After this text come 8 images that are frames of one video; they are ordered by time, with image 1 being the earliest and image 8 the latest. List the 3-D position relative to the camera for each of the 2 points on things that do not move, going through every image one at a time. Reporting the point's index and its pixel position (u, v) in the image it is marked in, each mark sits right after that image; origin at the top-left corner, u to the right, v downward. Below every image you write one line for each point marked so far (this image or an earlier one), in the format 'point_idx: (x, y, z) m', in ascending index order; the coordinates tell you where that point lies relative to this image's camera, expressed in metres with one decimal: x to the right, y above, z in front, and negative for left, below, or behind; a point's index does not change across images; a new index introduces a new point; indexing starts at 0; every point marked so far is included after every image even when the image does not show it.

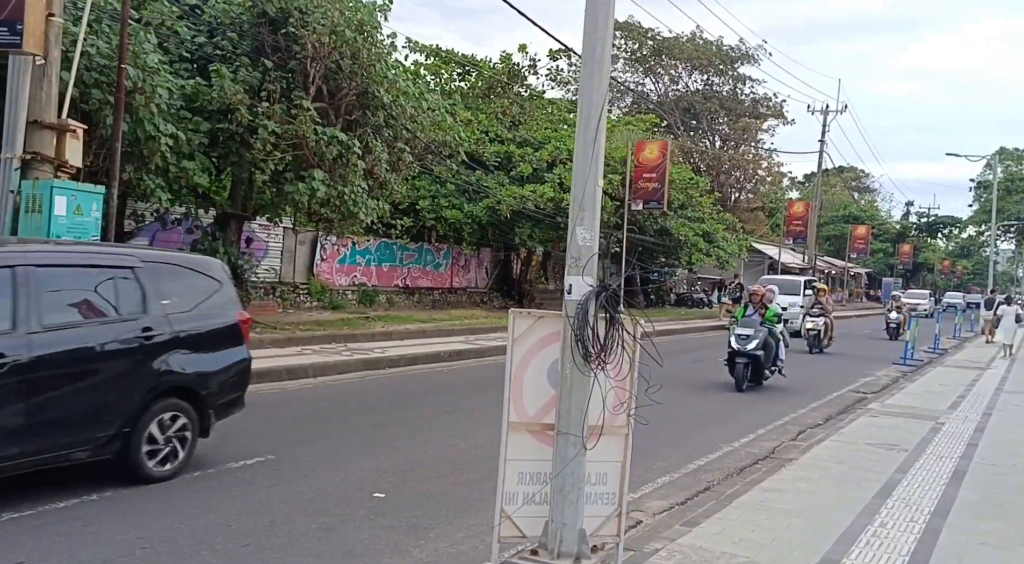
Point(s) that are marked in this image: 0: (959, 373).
0: (+9.4, -1.9, +18.8) m
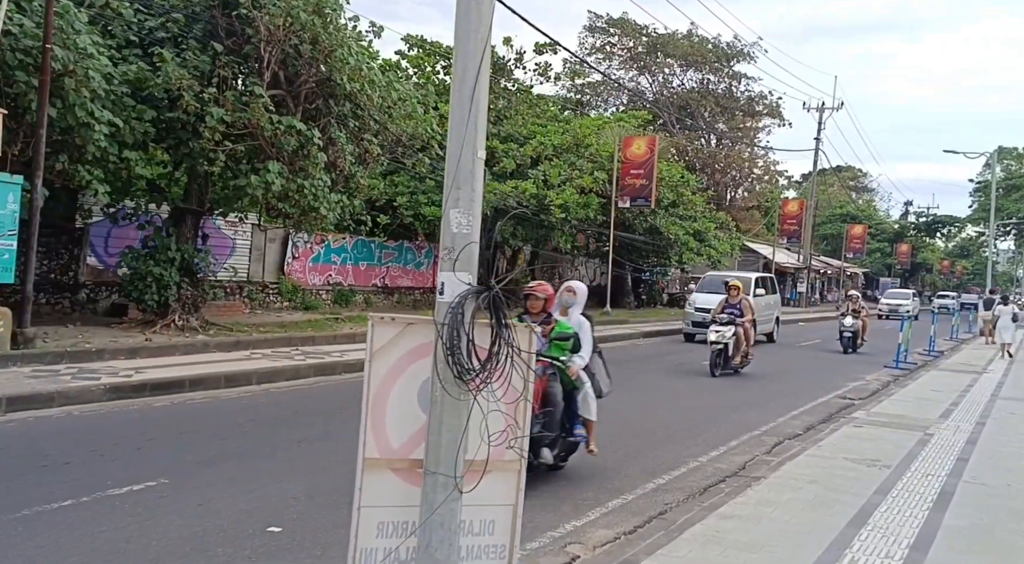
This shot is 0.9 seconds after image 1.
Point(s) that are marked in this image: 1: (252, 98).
0: (+8.9, -1.9, +18.0) m
1: (-3.9, +2.7, +13.2) m
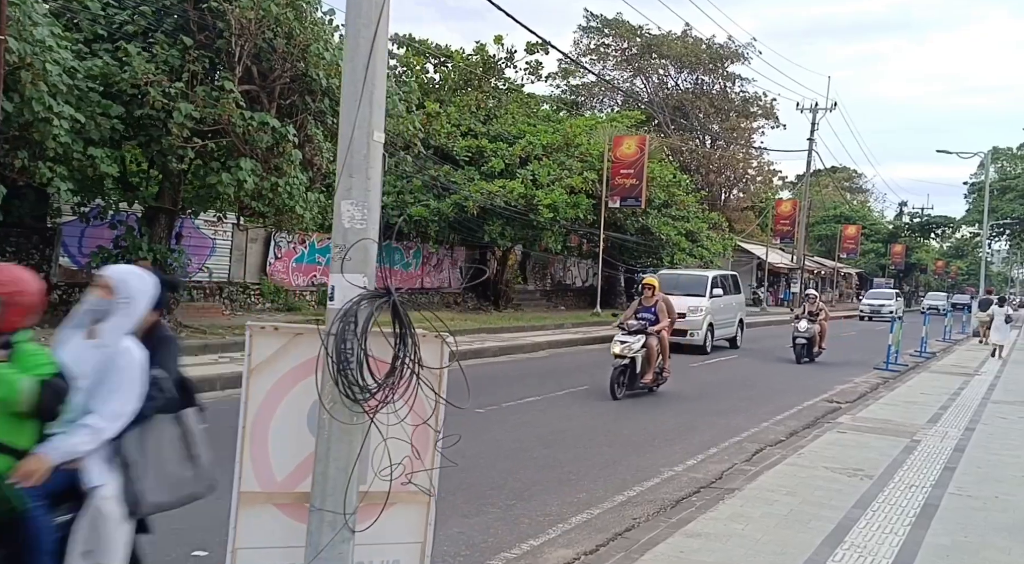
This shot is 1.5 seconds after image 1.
0: (+8.6, -2.0, +17.7) m
1: (-4.2, +2.7, +12.8) m
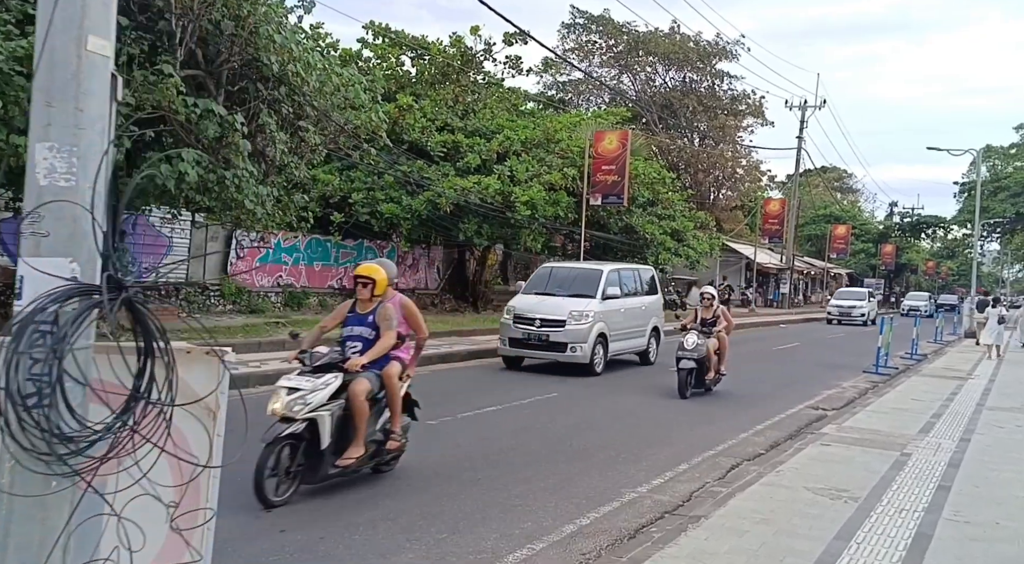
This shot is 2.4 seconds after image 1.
0: (+8.0, -1.9, +16.9) m
1: (-4.7, +2.7, +11.9) m
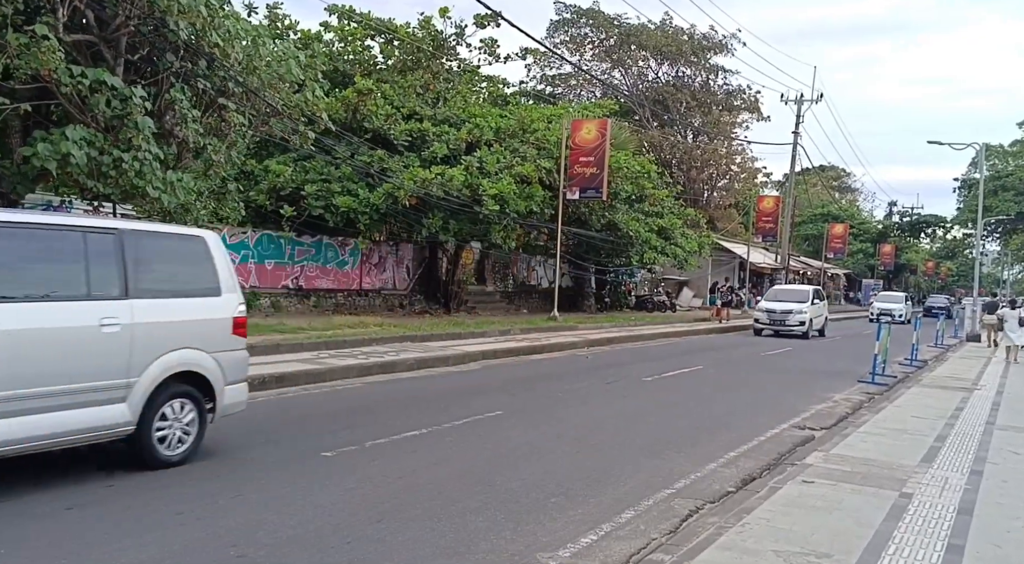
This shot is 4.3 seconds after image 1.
0: (+7.3, -2.0, +15.2) m
1: (-5.4, +2.7, +10.2) m
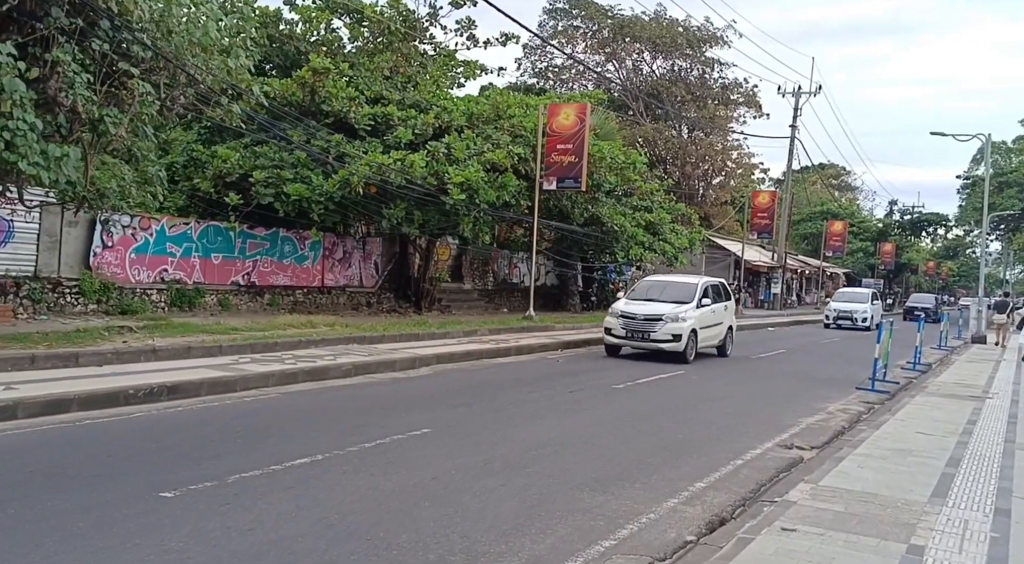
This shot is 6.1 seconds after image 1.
0: (+6.6, -1.9, +13.4) m
1: (-6.1, +2.8, +8.5) m
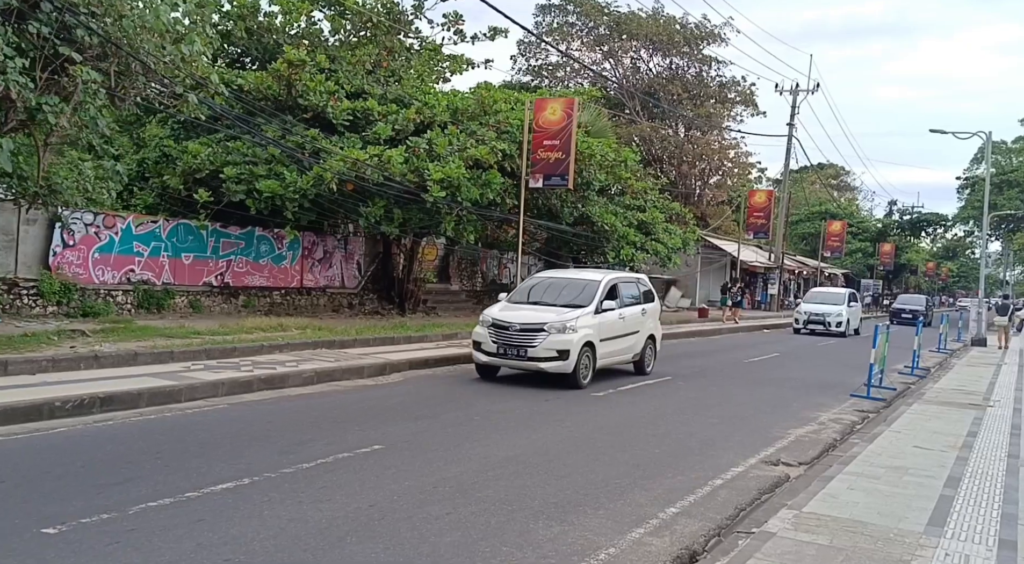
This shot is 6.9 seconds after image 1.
0: (+6.2, -1.9, +12.7) m
1: (-6.5, +2.8, +7.7) m
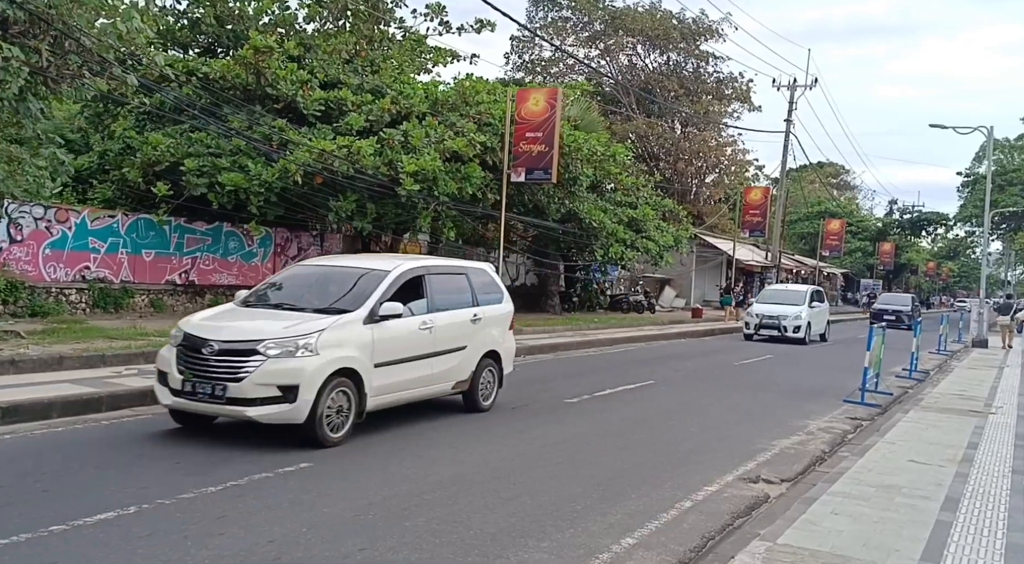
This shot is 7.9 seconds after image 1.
0: (+5.8, -1.9, +11.8) m
1: (-6.9, +2.8, +6.8) m
